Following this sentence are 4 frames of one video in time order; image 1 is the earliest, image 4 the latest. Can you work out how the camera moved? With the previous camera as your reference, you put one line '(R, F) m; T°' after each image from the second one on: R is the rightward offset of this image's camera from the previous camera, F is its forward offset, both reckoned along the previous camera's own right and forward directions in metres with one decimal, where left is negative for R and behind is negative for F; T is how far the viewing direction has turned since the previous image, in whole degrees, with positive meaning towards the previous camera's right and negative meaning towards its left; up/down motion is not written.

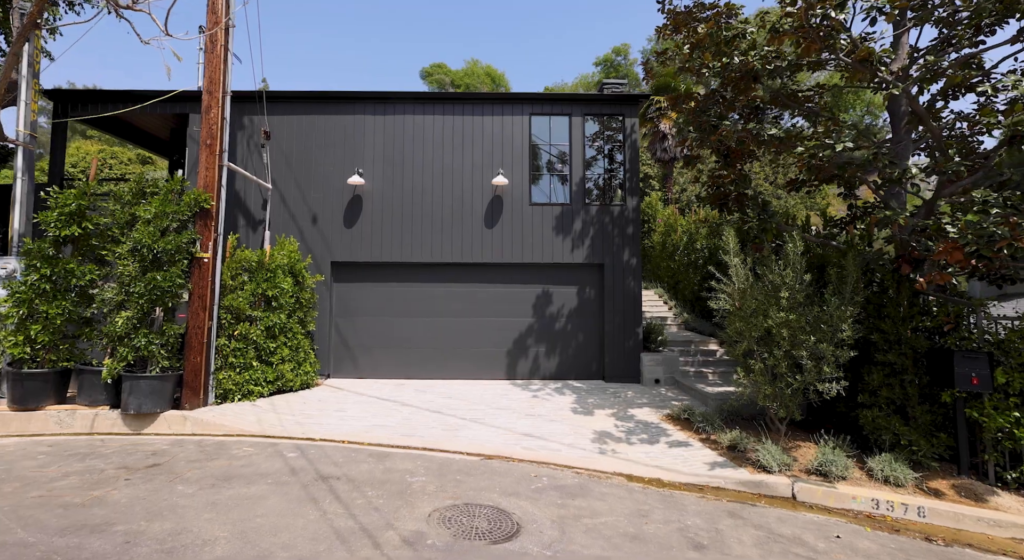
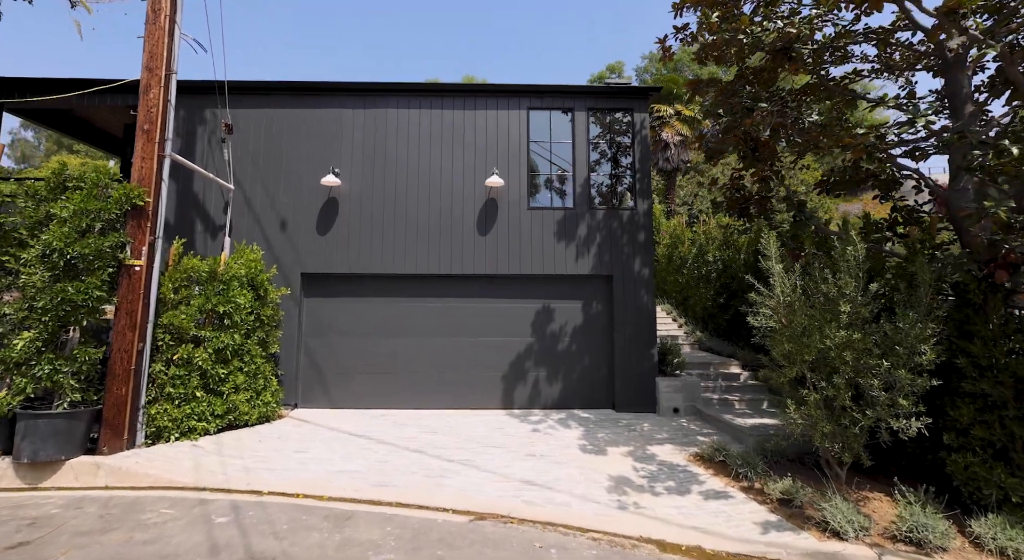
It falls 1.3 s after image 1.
(0.0, +1.1) m; +1°
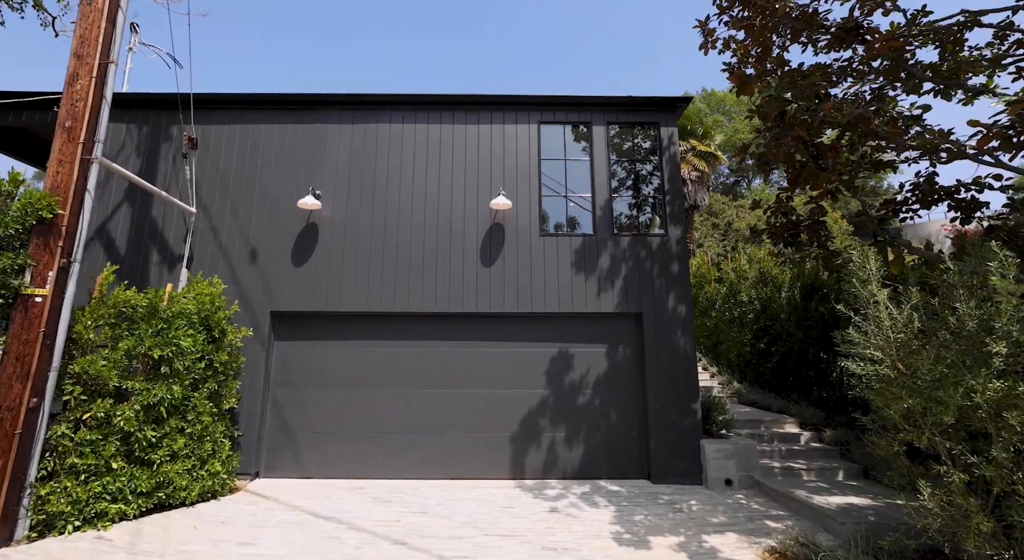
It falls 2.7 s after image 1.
(-0.1, +1.3) m; -1°
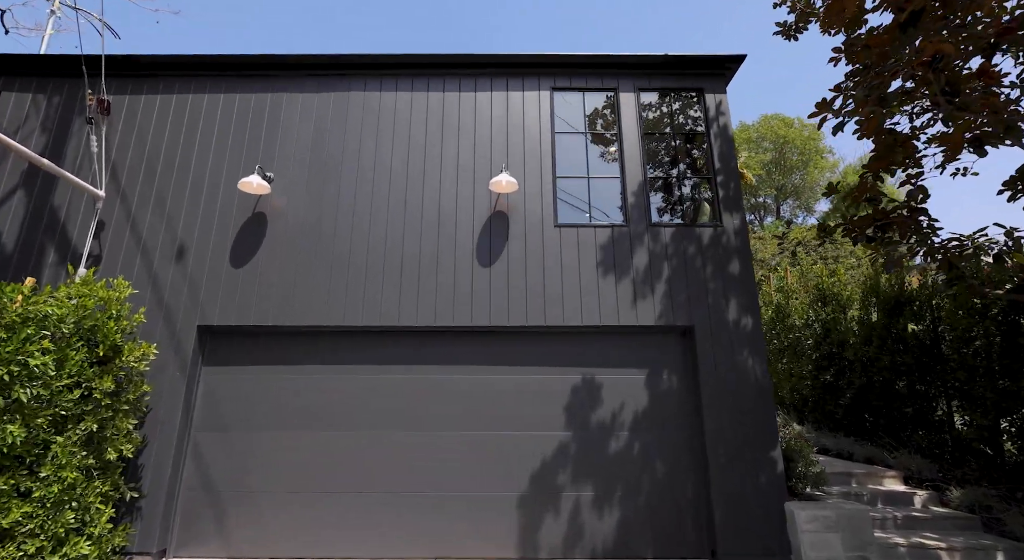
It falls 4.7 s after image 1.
(0.0, +1.7) m; -1°
